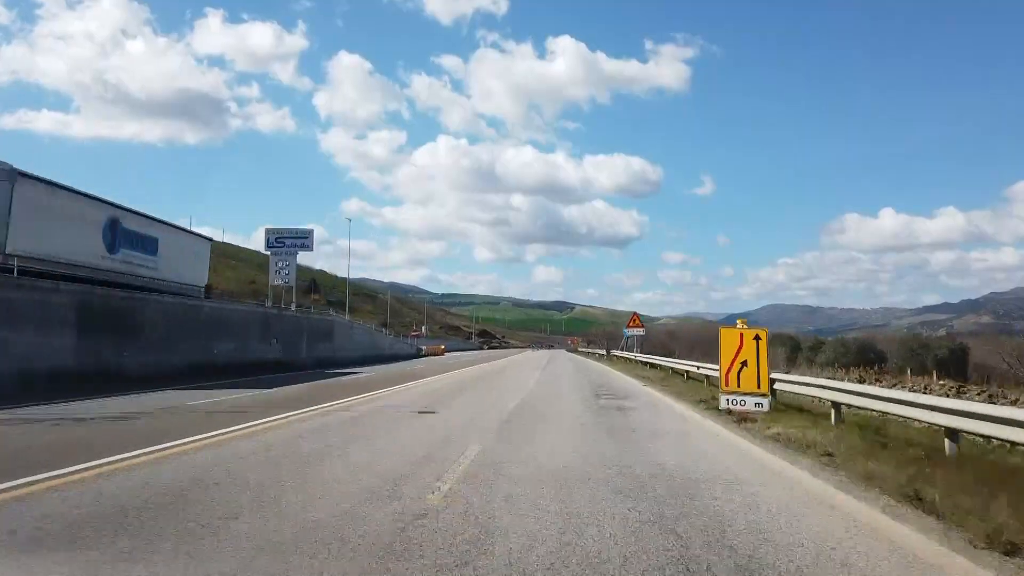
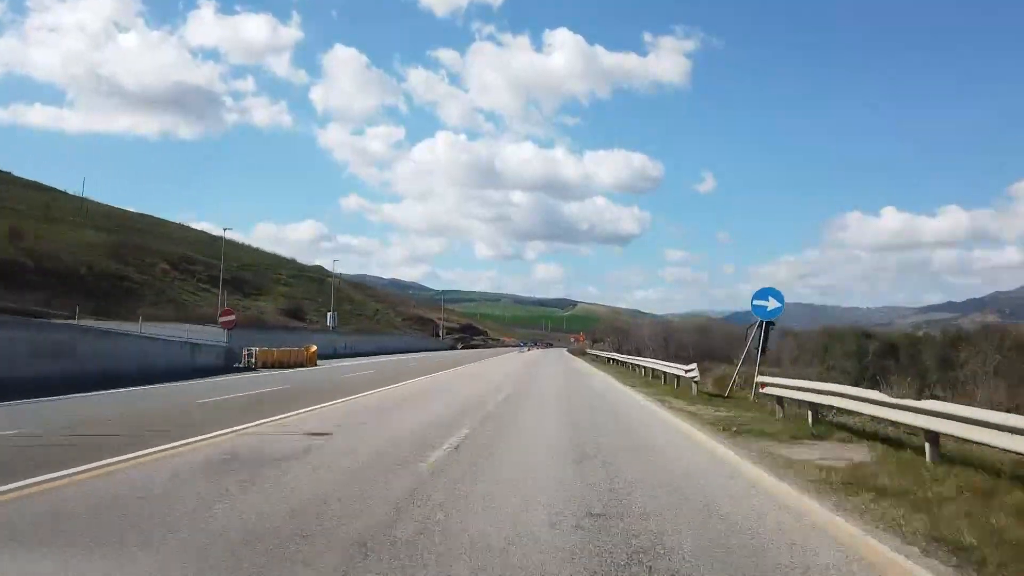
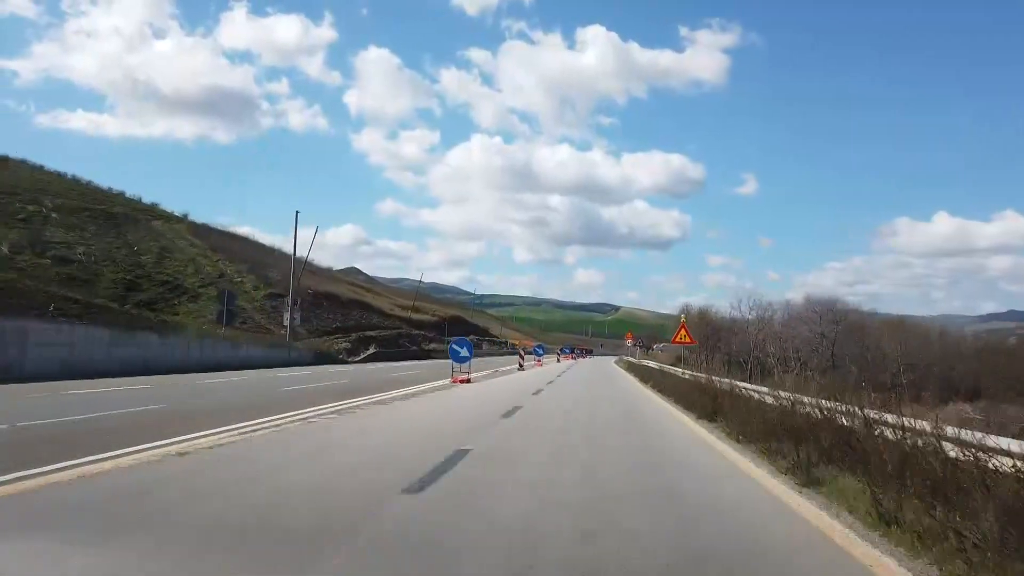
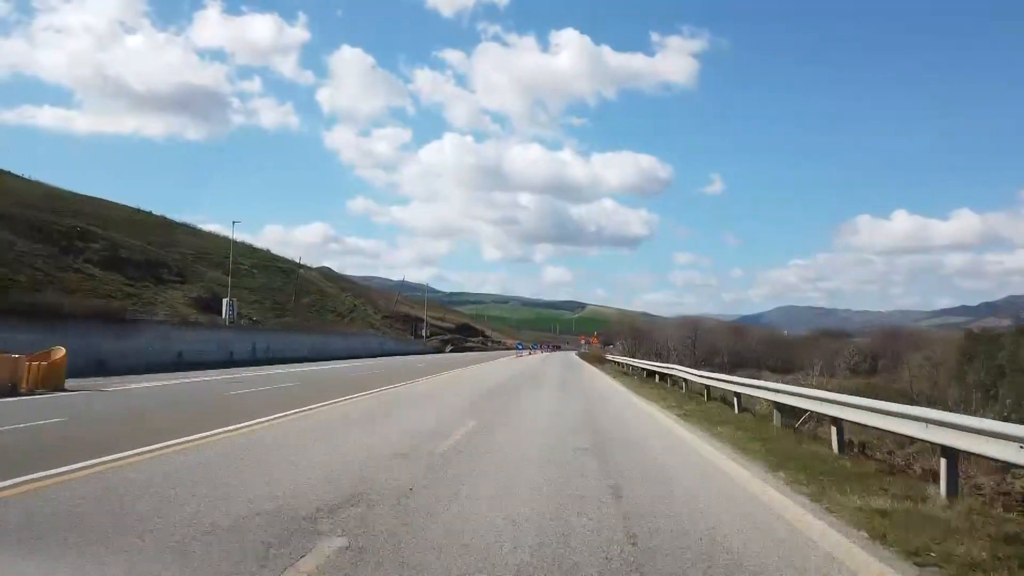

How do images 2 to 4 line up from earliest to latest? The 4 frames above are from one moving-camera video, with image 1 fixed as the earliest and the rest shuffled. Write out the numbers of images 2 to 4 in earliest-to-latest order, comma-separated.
2, 4, 3
